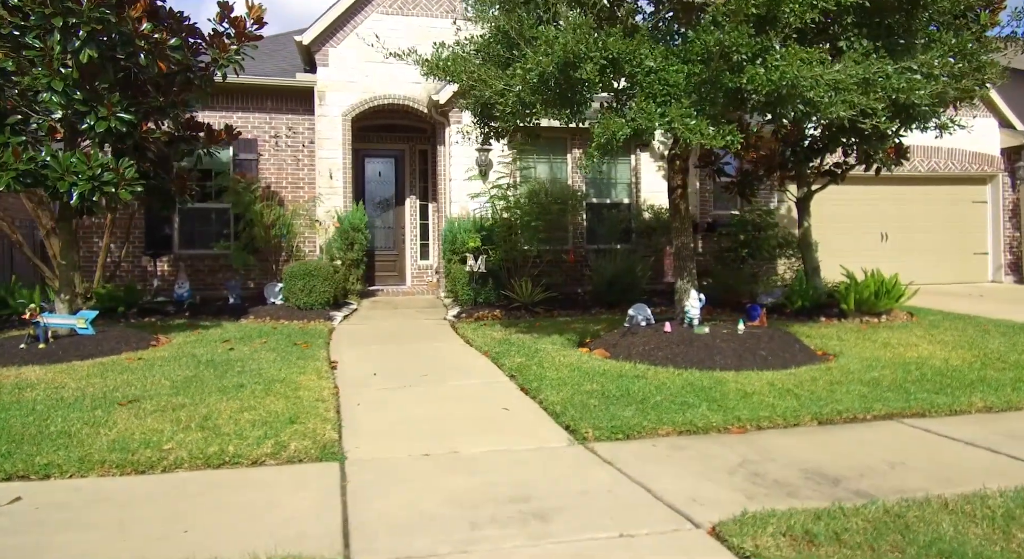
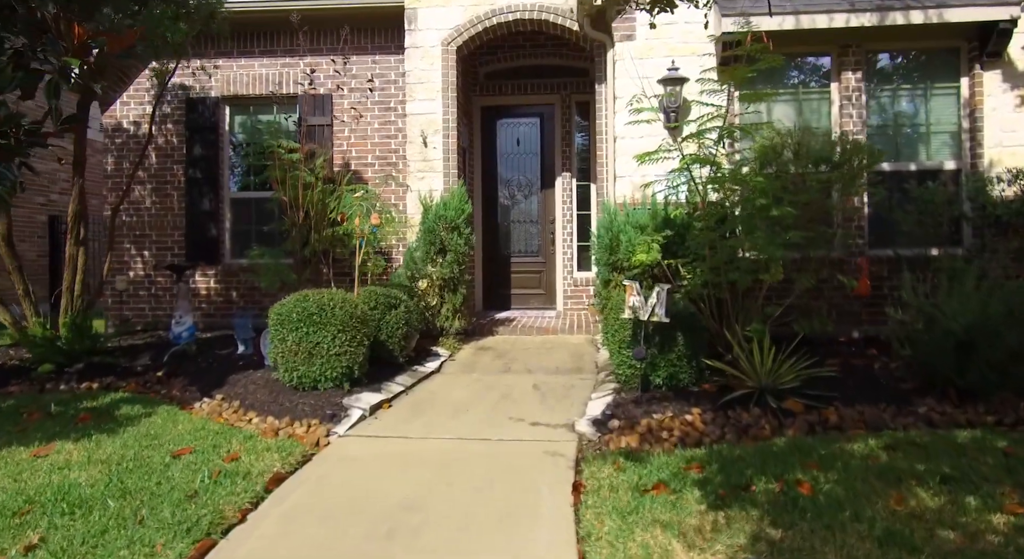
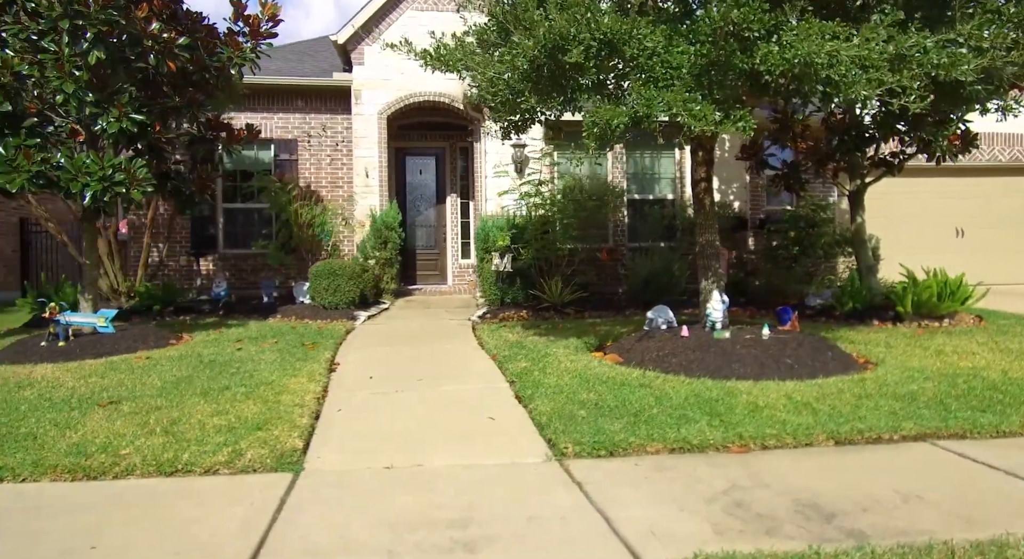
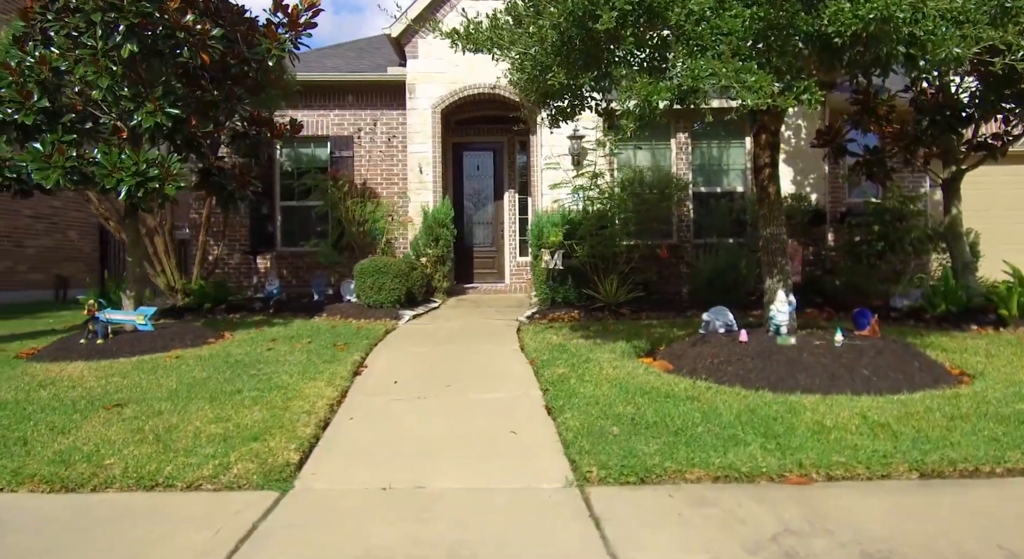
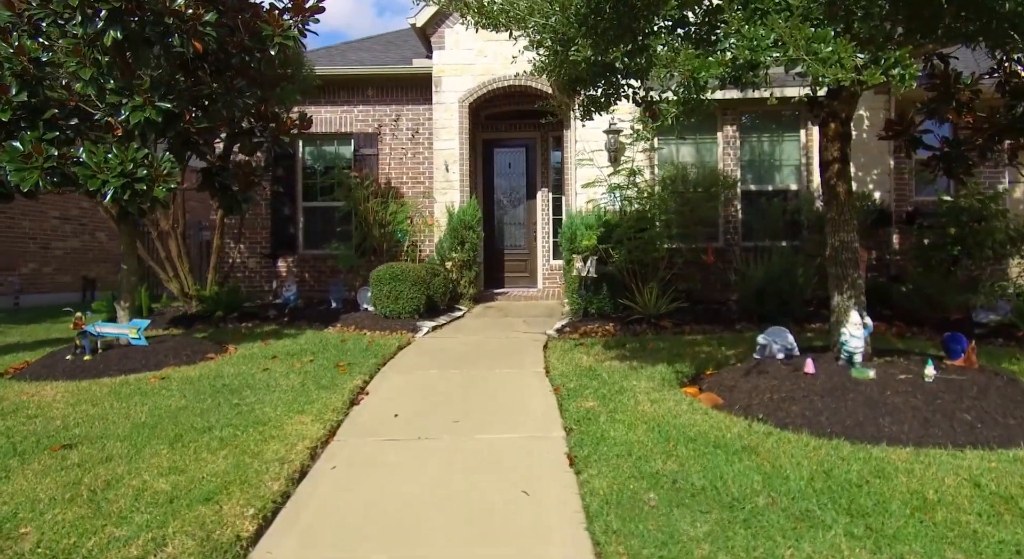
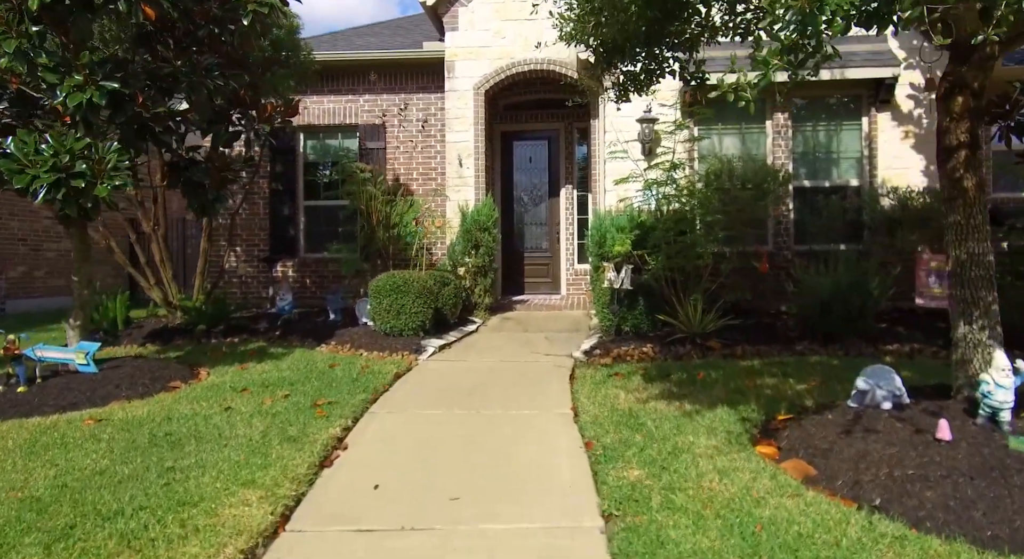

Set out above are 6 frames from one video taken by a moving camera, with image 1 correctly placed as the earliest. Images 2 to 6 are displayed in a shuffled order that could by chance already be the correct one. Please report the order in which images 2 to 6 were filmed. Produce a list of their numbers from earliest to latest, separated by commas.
3, 4, 5, 6, 2
